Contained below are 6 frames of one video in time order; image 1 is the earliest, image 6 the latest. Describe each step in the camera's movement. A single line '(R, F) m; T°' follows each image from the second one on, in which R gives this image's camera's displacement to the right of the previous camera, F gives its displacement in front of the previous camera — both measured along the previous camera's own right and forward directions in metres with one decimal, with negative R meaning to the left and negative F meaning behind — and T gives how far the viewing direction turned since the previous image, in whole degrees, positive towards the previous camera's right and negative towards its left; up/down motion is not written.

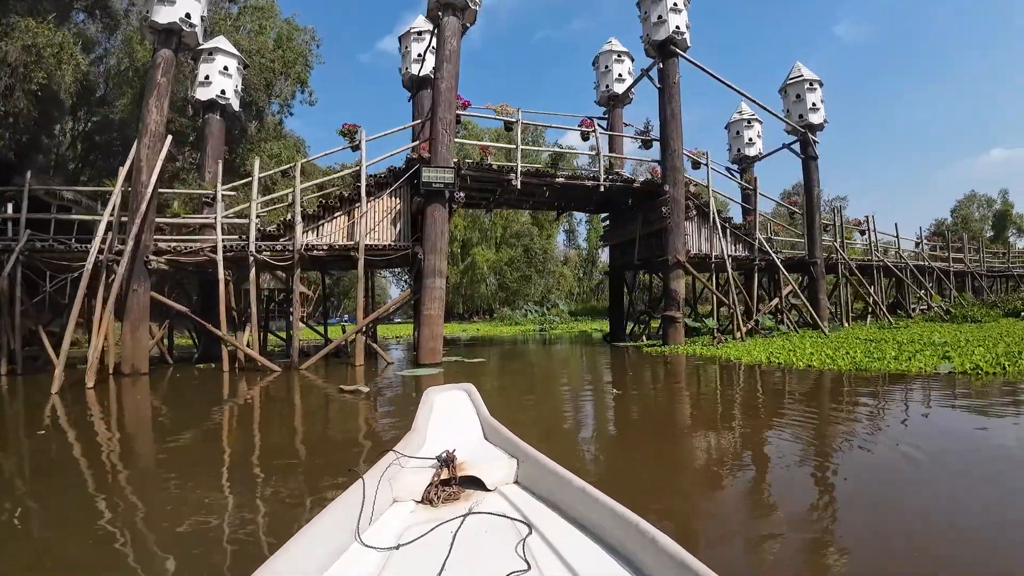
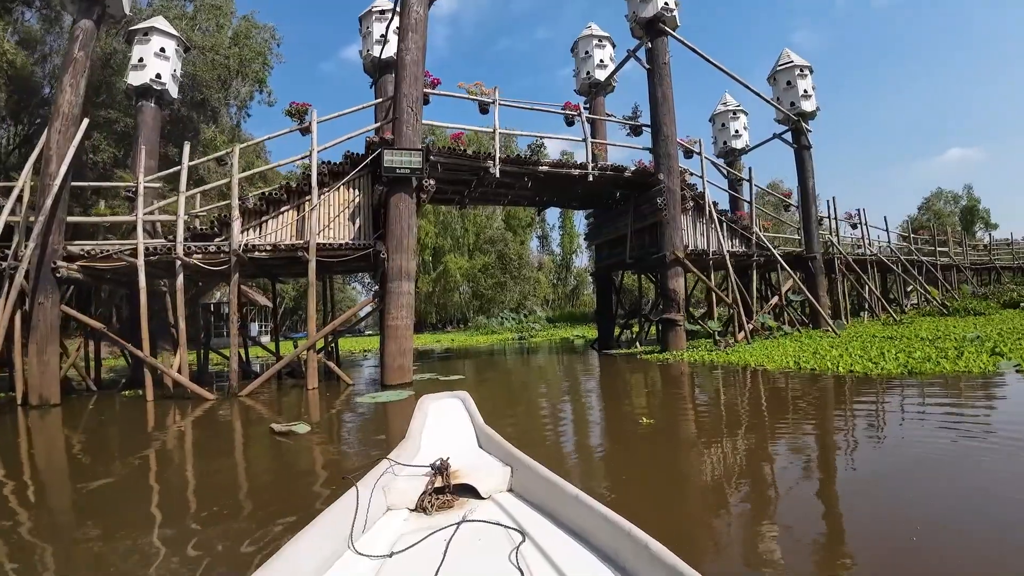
(-0.1, +1.1) m; +3°
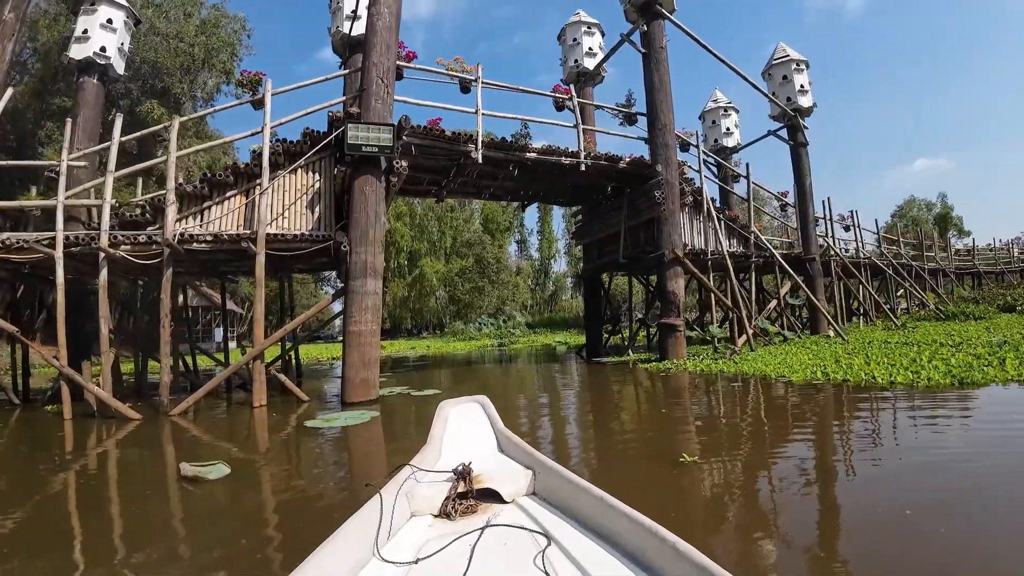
(-0.1, +0.9) m; +2°
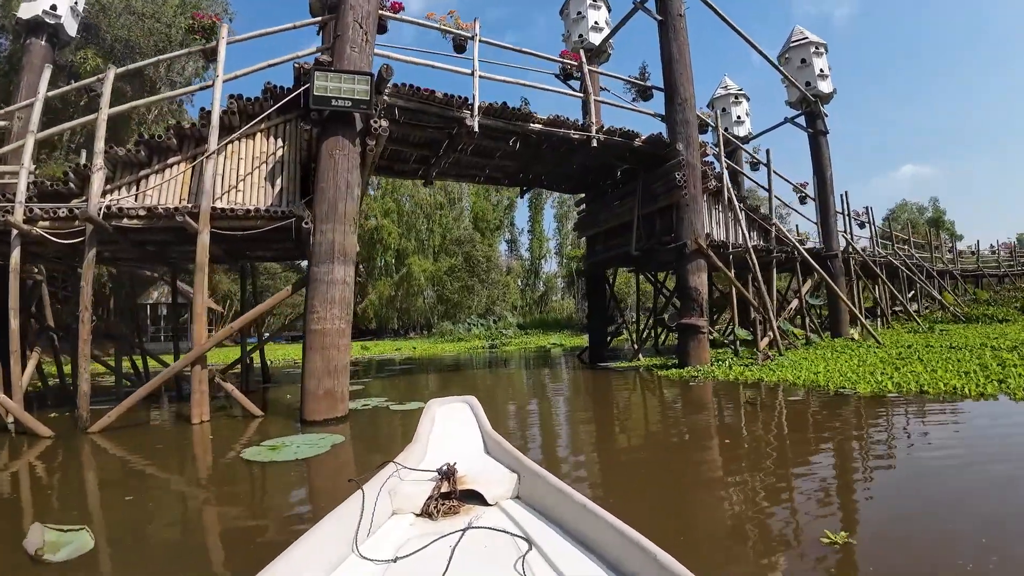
(-0.1, +1.0) m; +1°
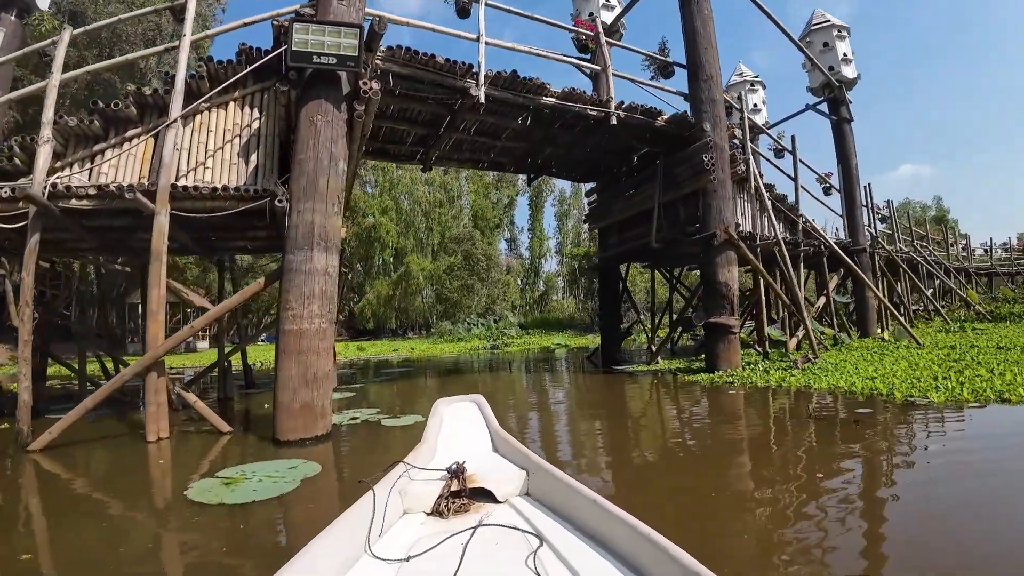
(-0.1, +0.7) m; 0°
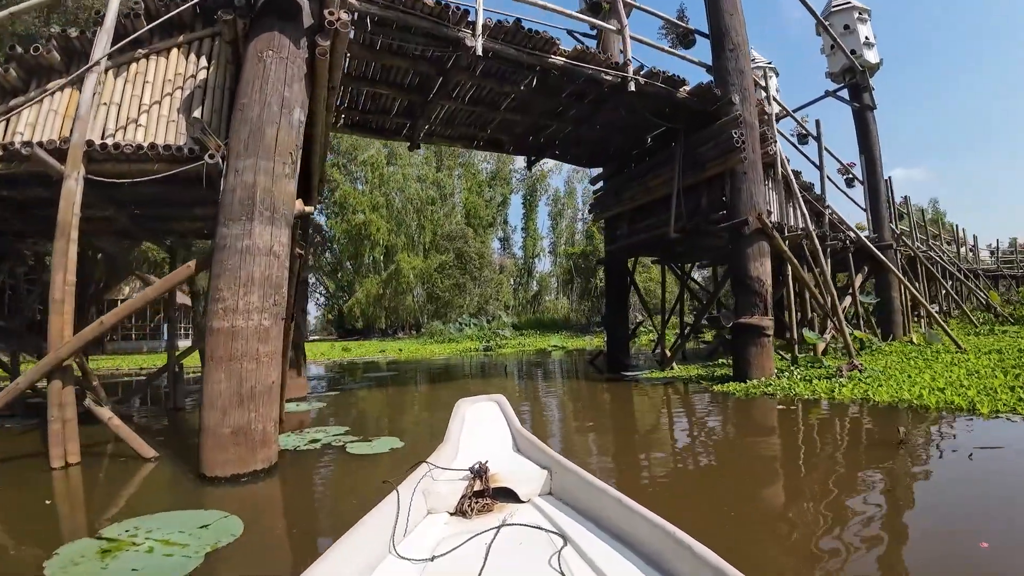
(-0.1, +0.8) m; +1°
